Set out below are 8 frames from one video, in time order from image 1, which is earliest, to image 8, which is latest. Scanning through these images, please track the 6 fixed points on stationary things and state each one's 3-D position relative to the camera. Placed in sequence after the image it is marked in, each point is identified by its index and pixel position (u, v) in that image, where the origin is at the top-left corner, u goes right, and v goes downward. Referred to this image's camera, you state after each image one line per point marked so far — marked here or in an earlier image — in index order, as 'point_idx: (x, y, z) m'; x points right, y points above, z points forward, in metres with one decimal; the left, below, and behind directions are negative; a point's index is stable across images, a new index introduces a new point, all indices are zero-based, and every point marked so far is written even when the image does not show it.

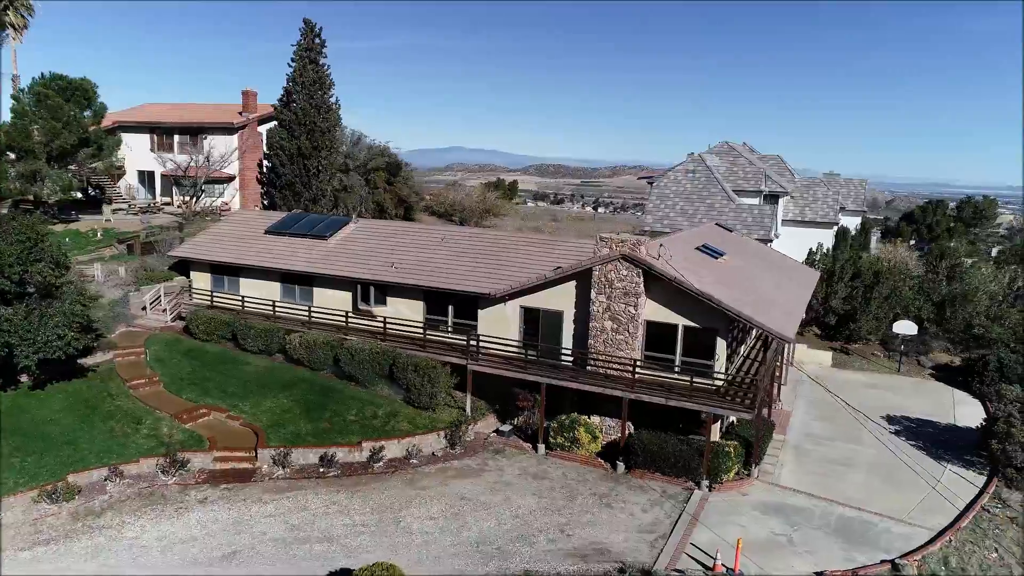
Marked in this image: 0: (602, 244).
0: (+2.8, +1.3, +19.6) m
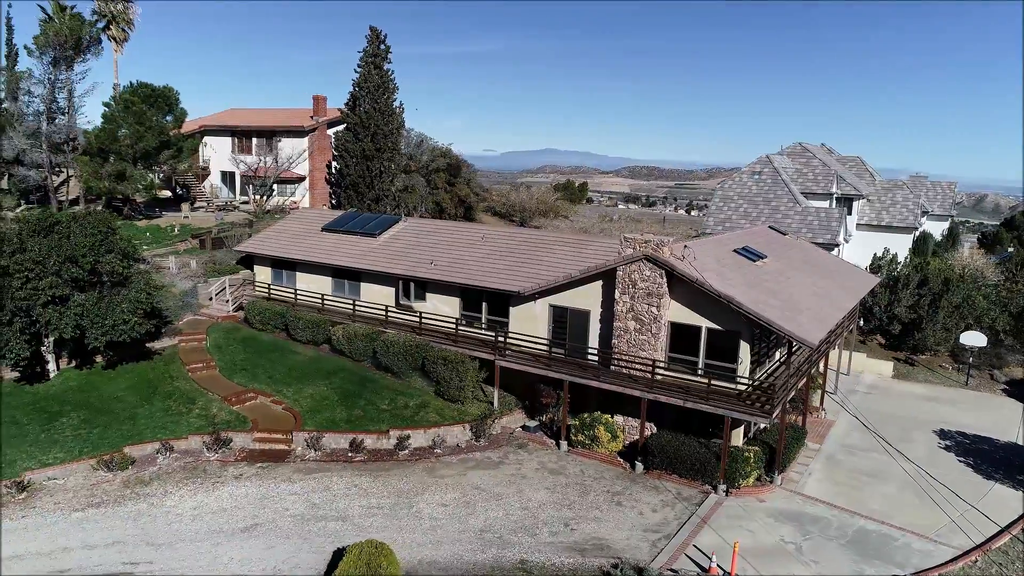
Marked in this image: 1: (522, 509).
0: (+3.6, +1.3, +19.5) m
1: (+0.3, -5.9, +16.4) m
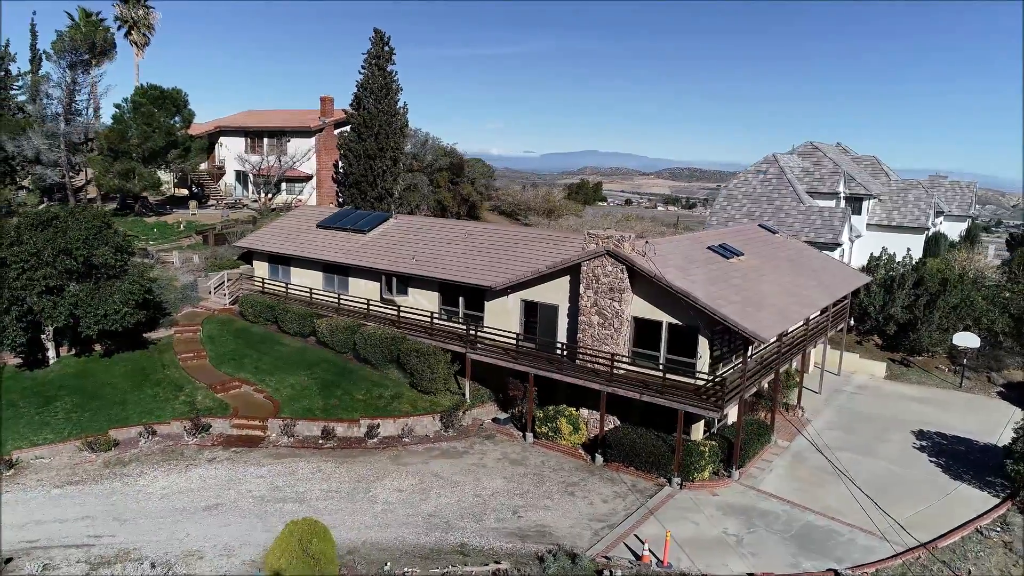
0: (+2.5, +1.5, +19.8) m
1: (-1.0, -5.6, +16.7) m
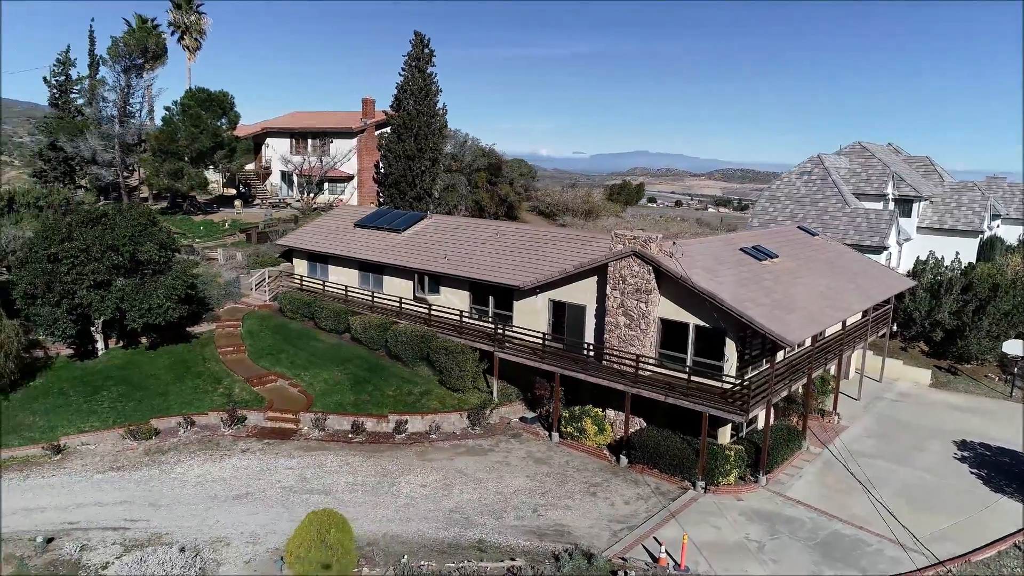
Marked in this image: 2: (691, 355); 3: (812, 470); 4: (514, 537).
0: (+3.4, +1.5, +19.7) m
1: (-0.4, -5.6, +16.8) m
2: (+5.4, -2.0, +18.7) m
3: (+8.9, -5.5, +18.4) m
4: (0.0, -5.8, +14.5) m
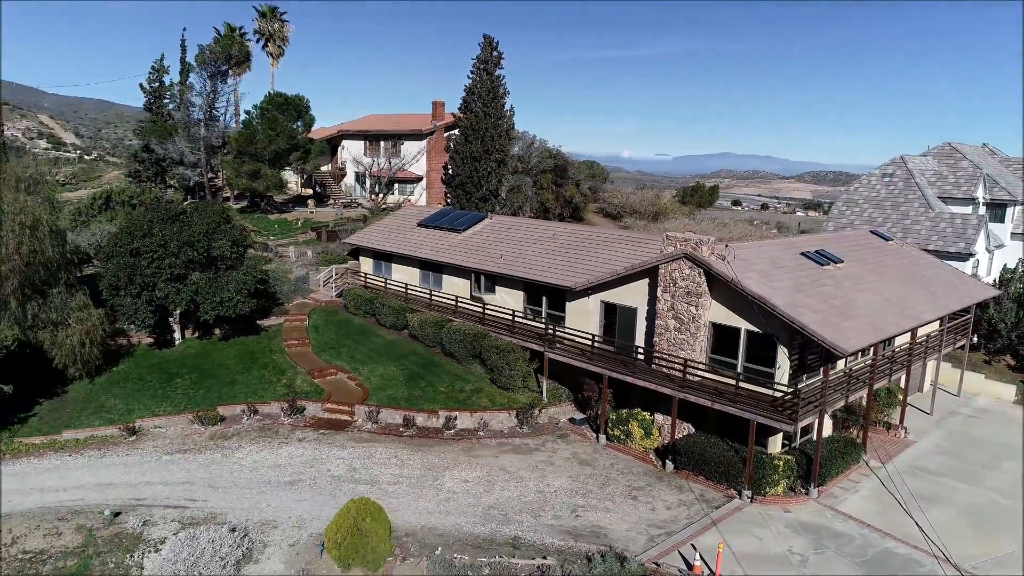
0: (+4.9, +1.4, +19.3) m
1: (+0.7, -5.6, +16.9) m
2: (+6.8, -2.1, +18.1) m
3: (+10.2, -5.6, +17.5) m
4: (+0.9, -5.9, +14.6) m
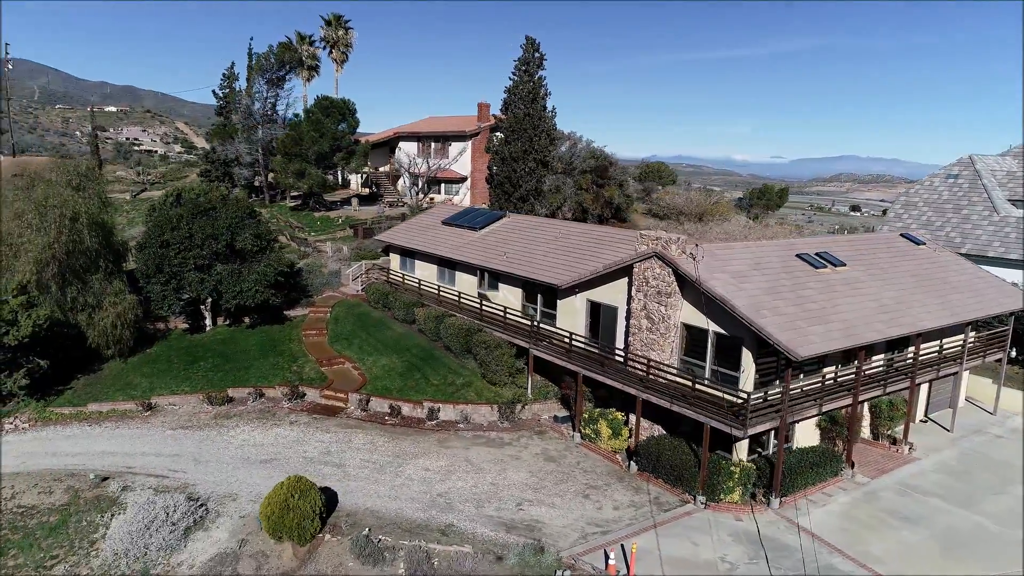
0: (+4.1, +1.5, +19.0) m
1: (-0.6, -5.5, +17.2) m
2: (+5.7, -2.1, +17.6) m
3: (+8.9, -5.7, +16.5) m
4: (-0.7, -5.7, +14.8) m
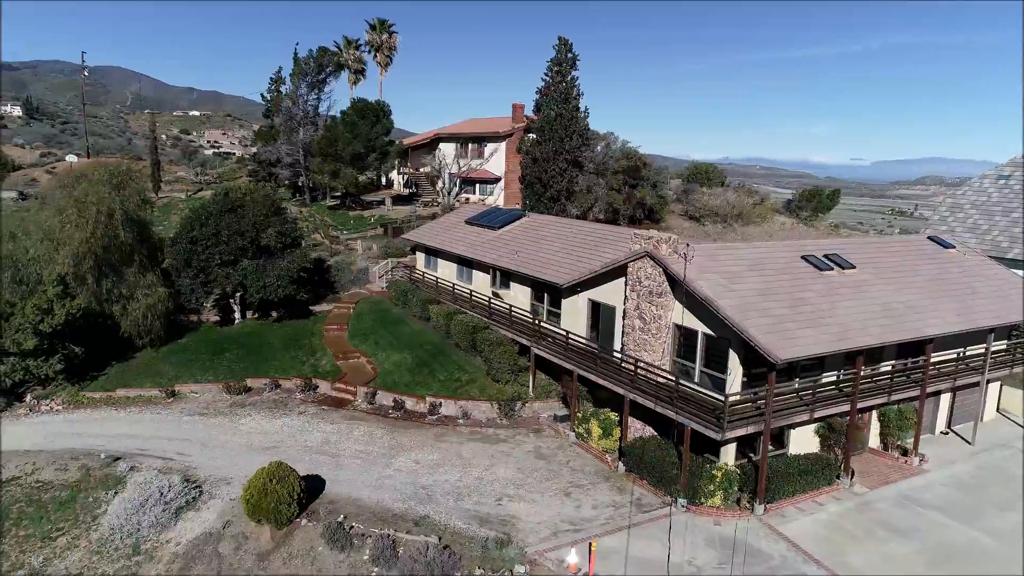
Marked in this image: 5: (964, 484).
0: (+3.9, +1.5, +18.9) m
1: (-1.0, -5.4, +17.4) m
2: (+5.3, -2.2, +17.3) m
3: (+8.4, -5.8, +16.0) m
4: (-1.3, -5.6, +15.0) m
5: (+13.3, -5.8, +18.2) m
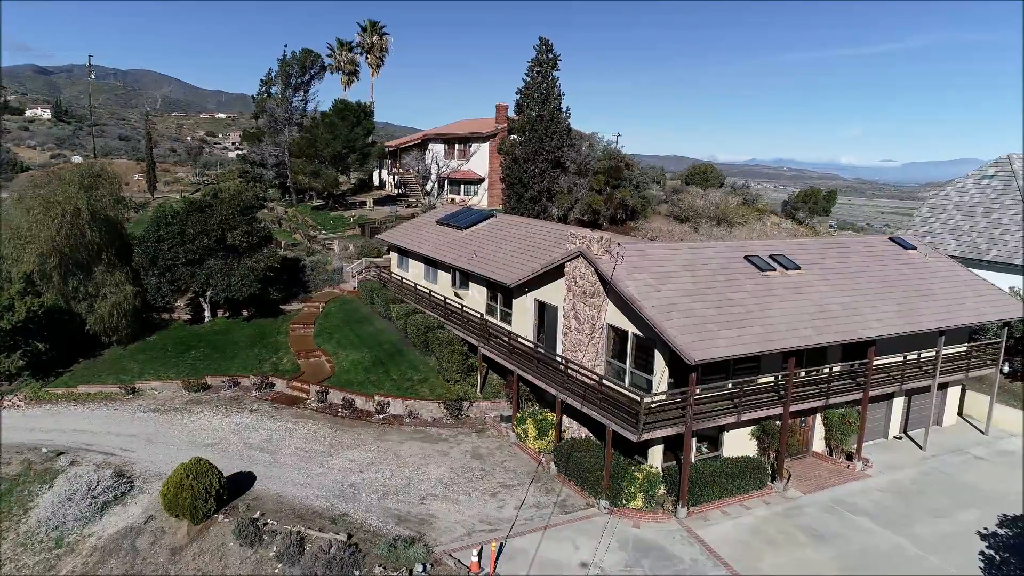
0: (+2.0, +1.5, +18.9) m
1: (-3.0, -5.4, +17.5) m
2: (+3.4, -2.2, +17.3) m
3: (+6.4, -5.8, +15.9) m
4: (-3.3, -5.6, +15.1) m
5: (+11.4, -5.8, +18.1) m
